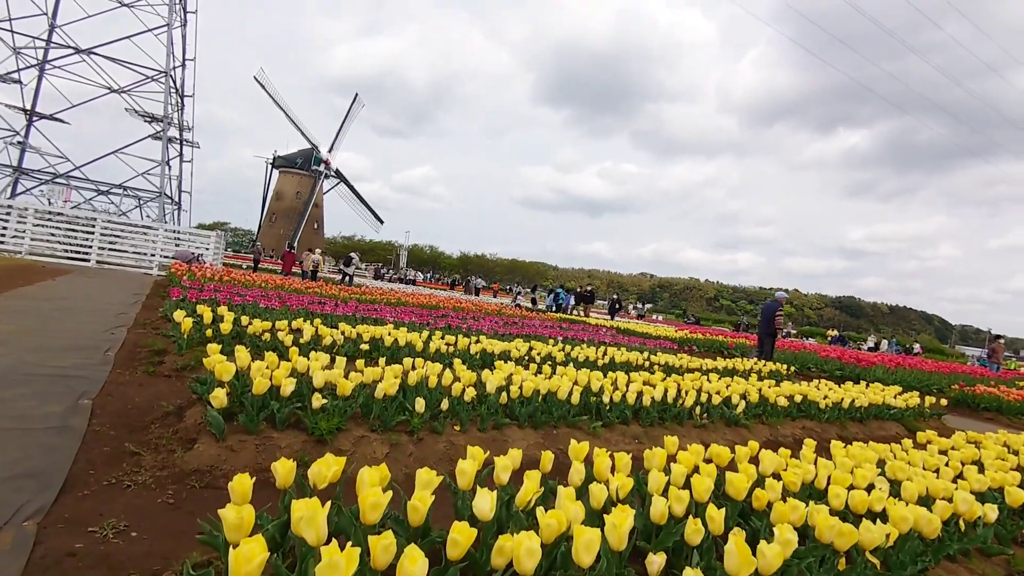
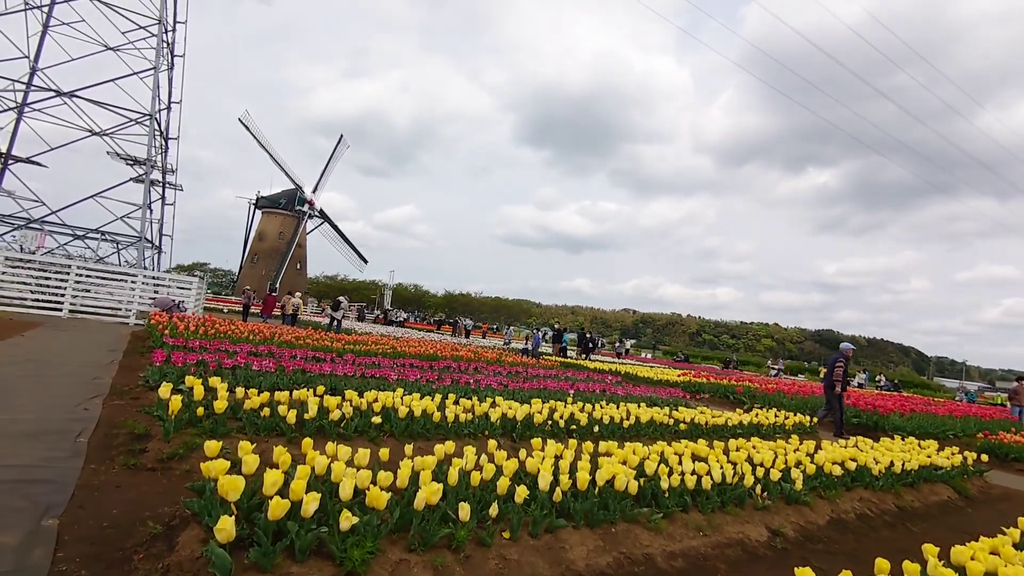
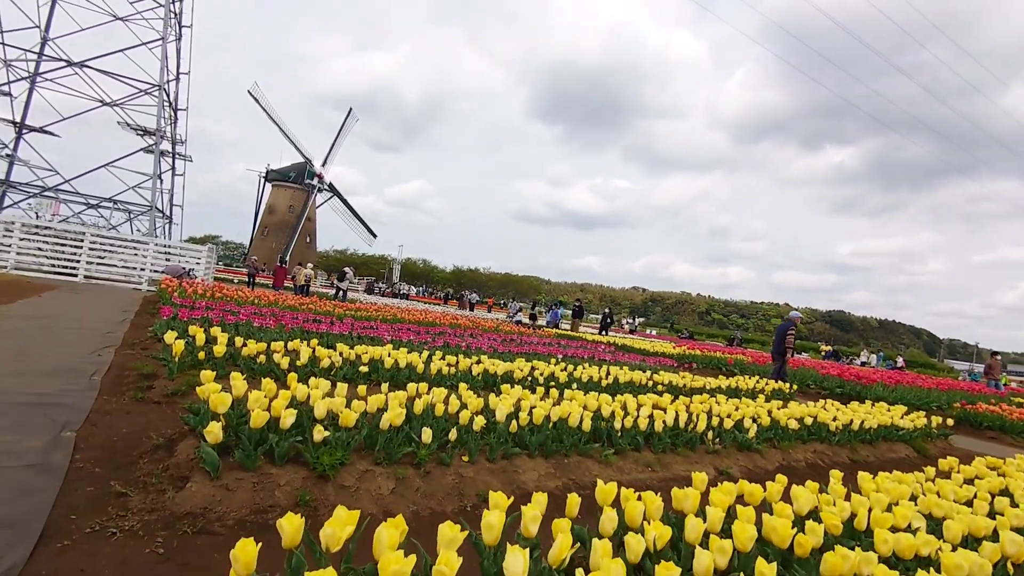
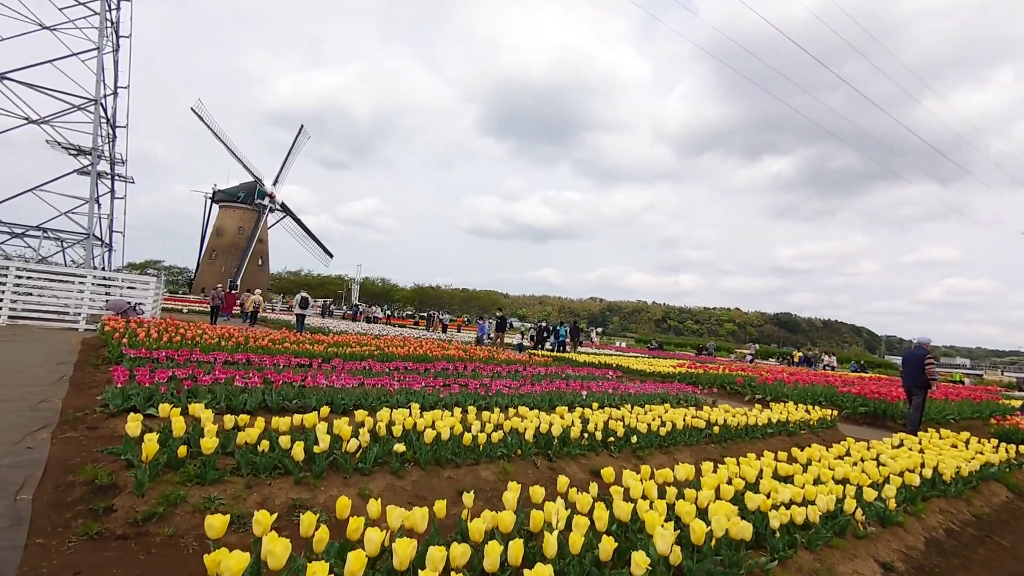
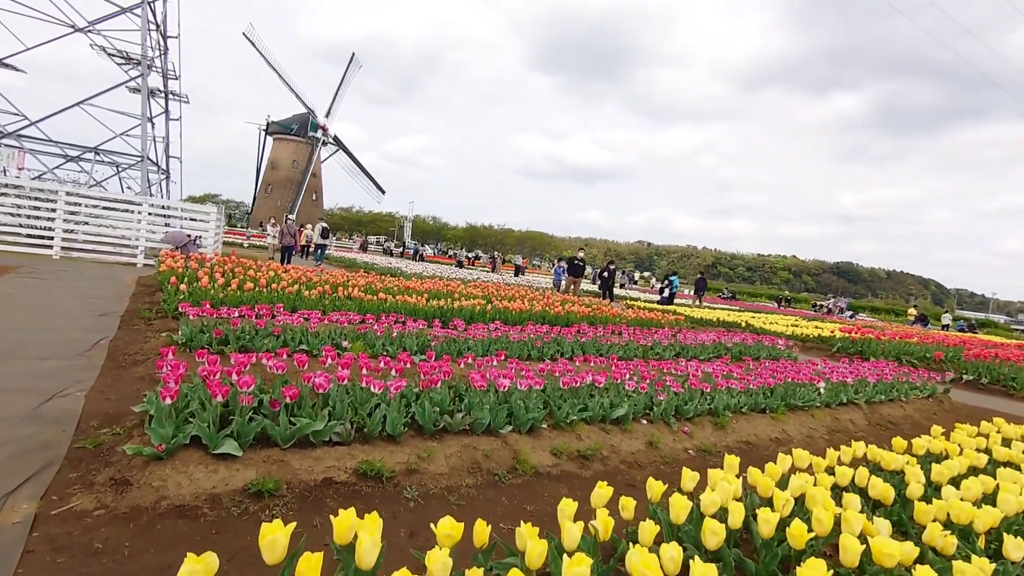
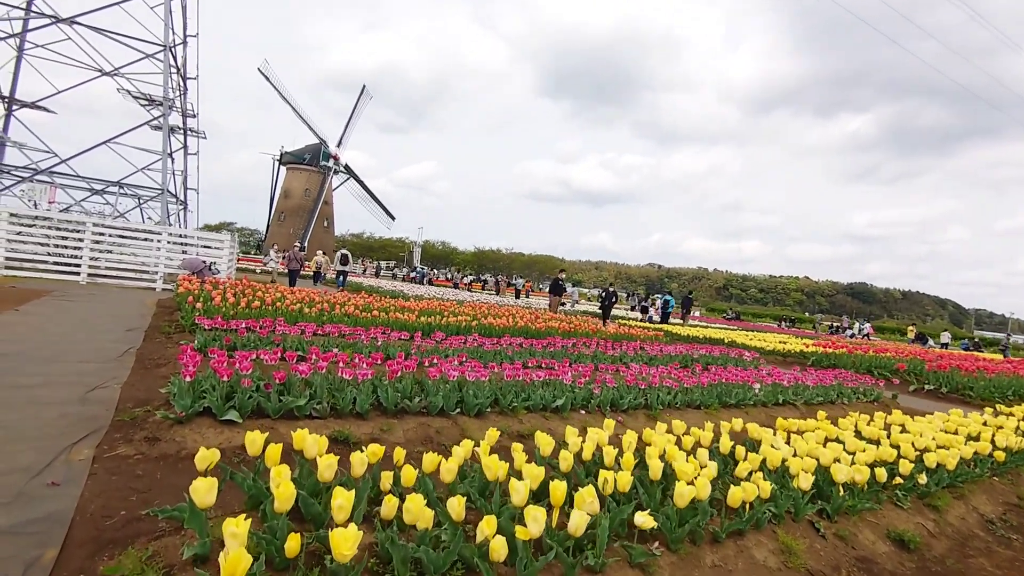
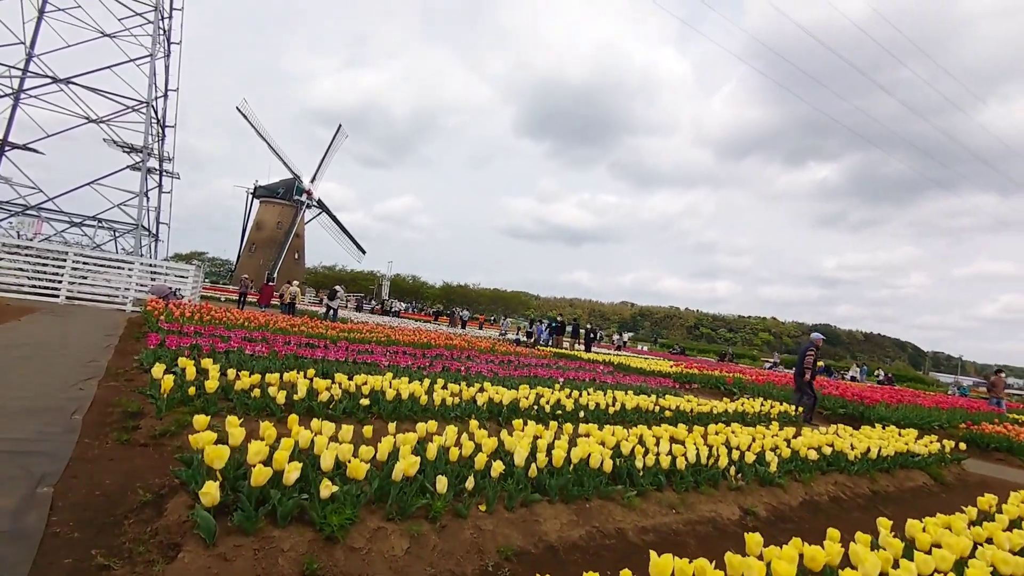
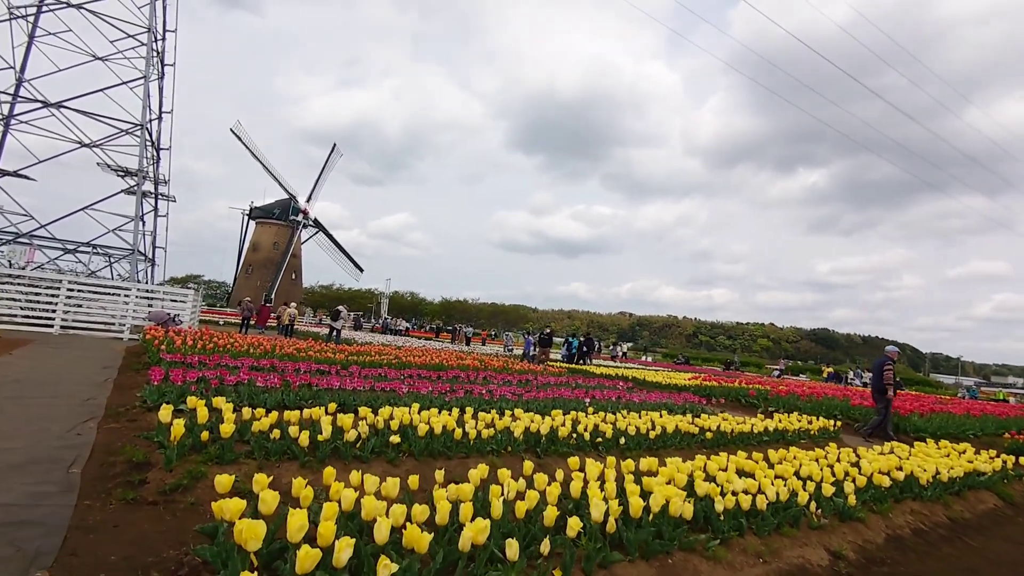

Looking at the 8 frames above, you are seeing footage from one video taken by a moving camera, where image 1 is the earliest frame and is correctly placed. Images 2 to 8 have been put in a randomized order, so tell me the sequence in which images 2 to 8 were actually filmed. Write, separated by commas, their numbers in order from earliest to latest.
3, 7, 2, 8, 4, 6, 5
